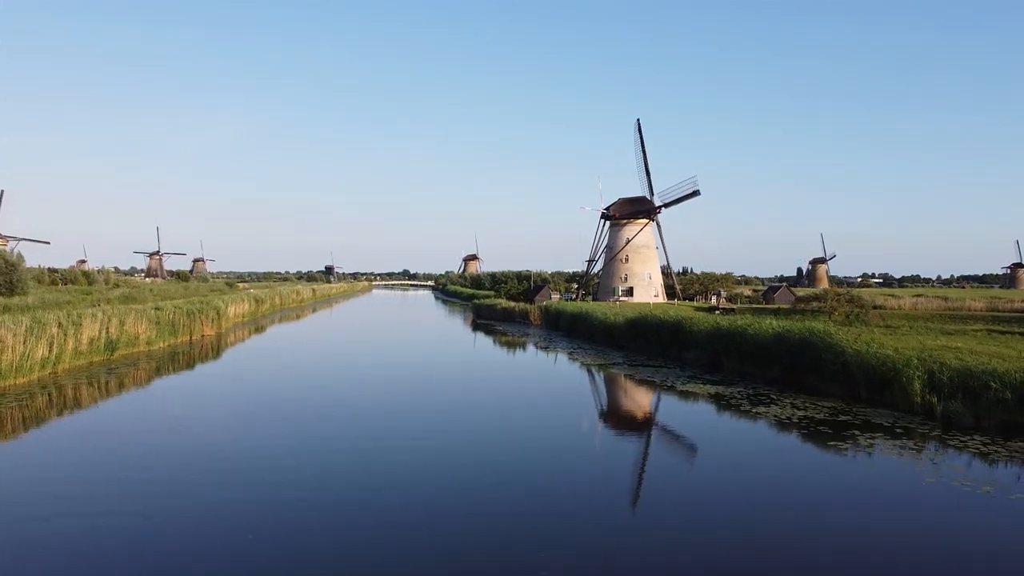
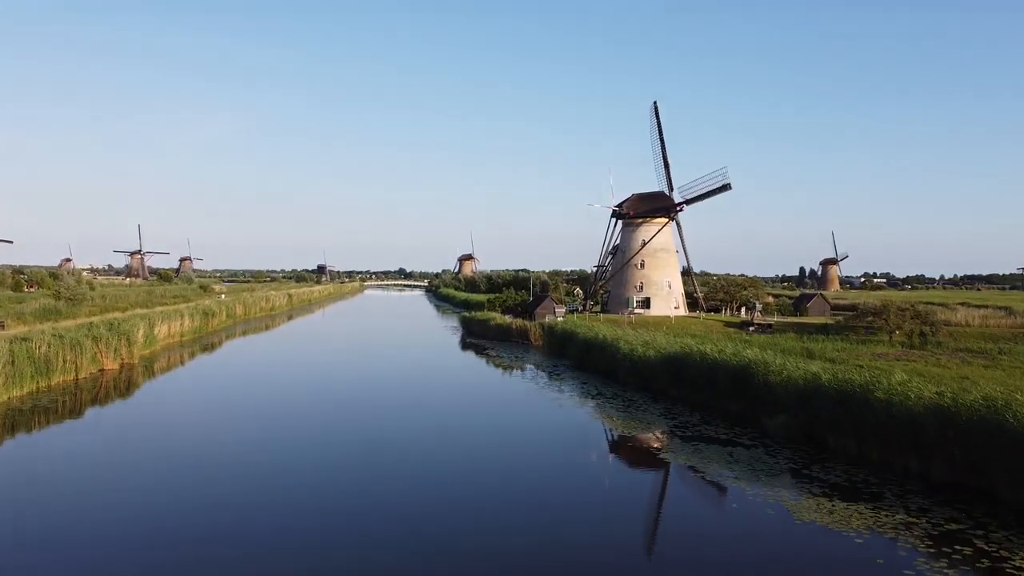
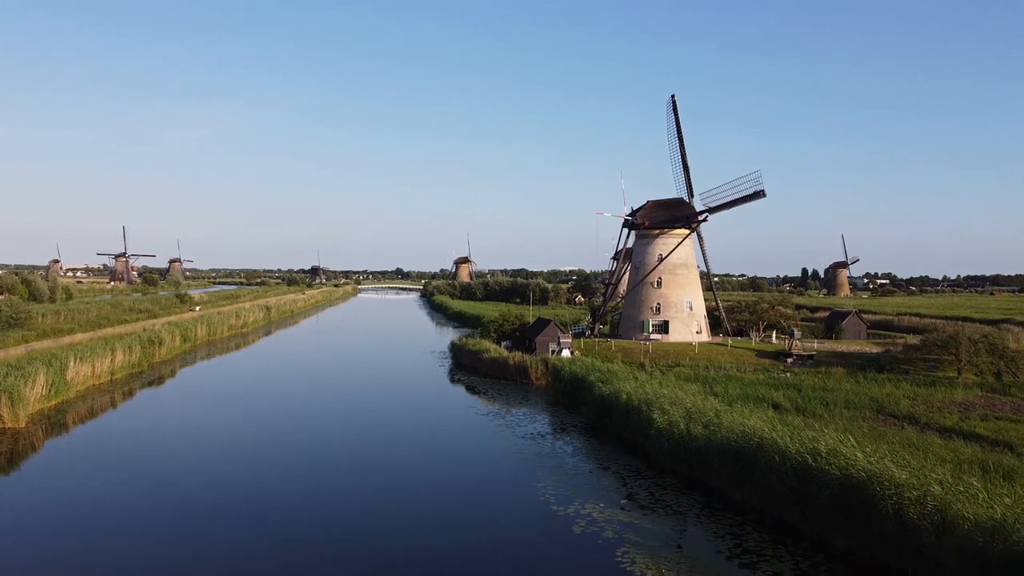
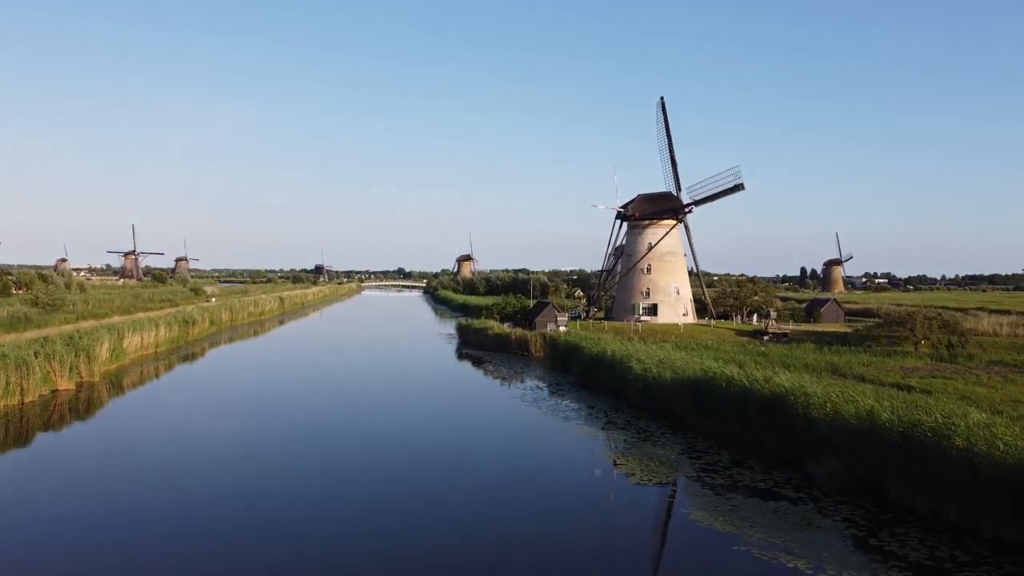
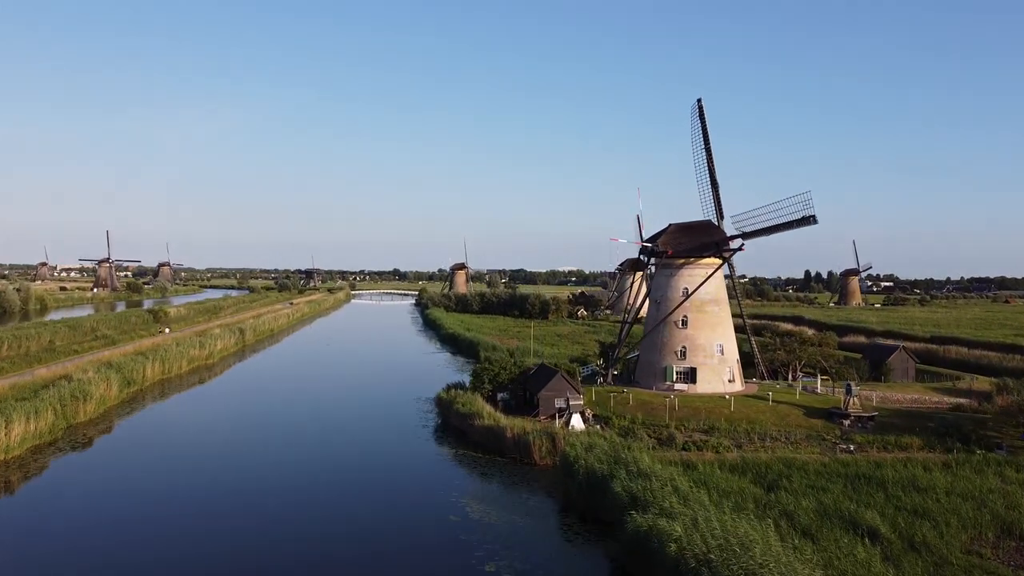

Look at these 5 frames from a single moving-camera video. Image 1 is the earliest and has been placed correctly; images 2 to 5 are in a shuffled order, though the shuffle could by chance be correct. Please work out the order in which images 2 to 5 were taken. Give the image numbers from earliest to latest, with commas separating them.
2, 4, 3, 5
